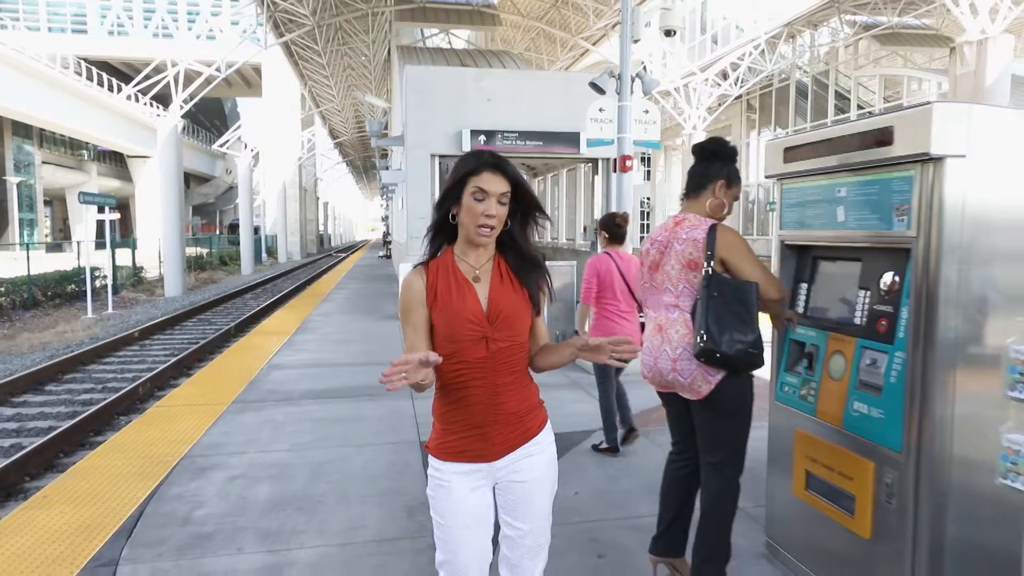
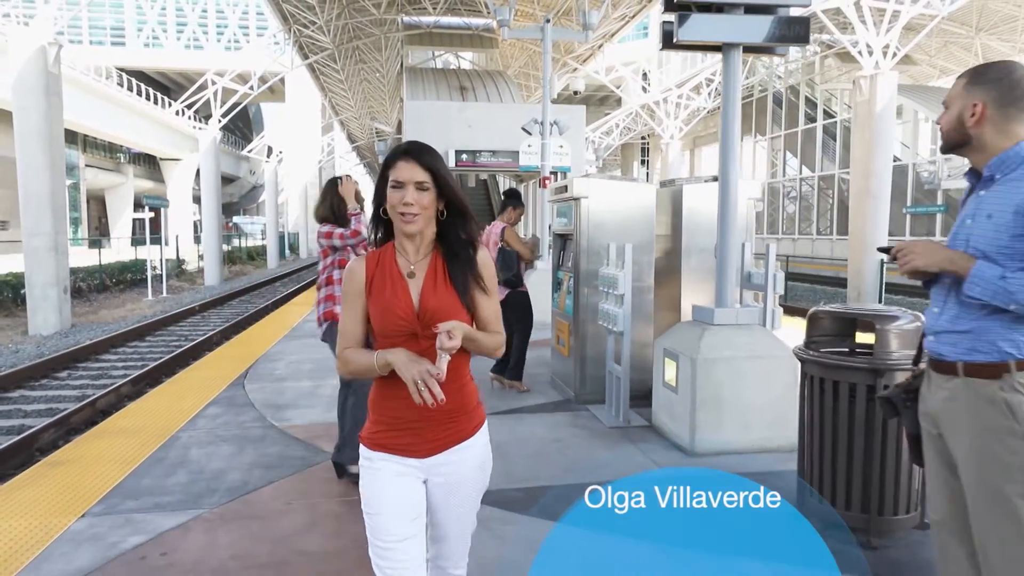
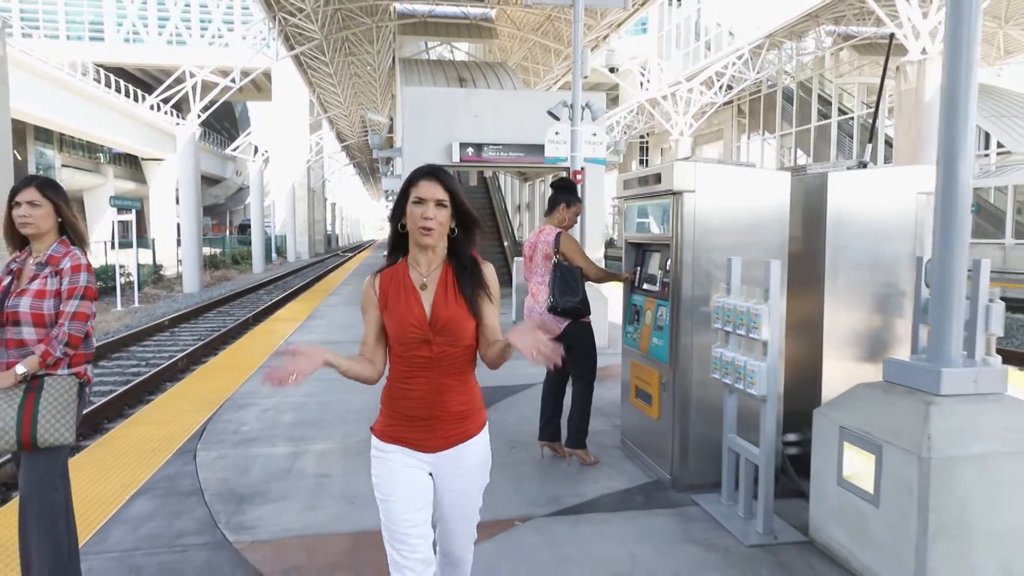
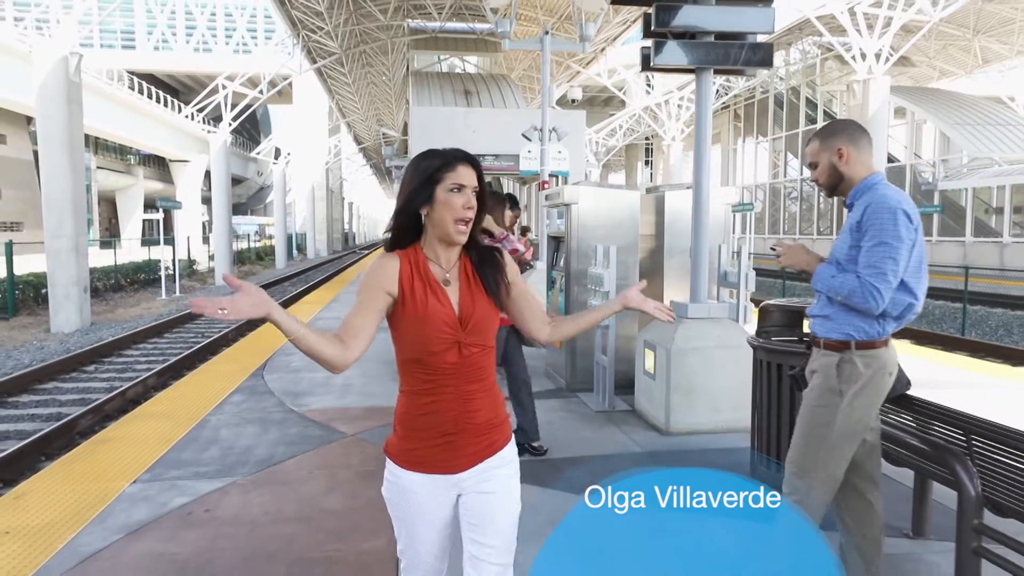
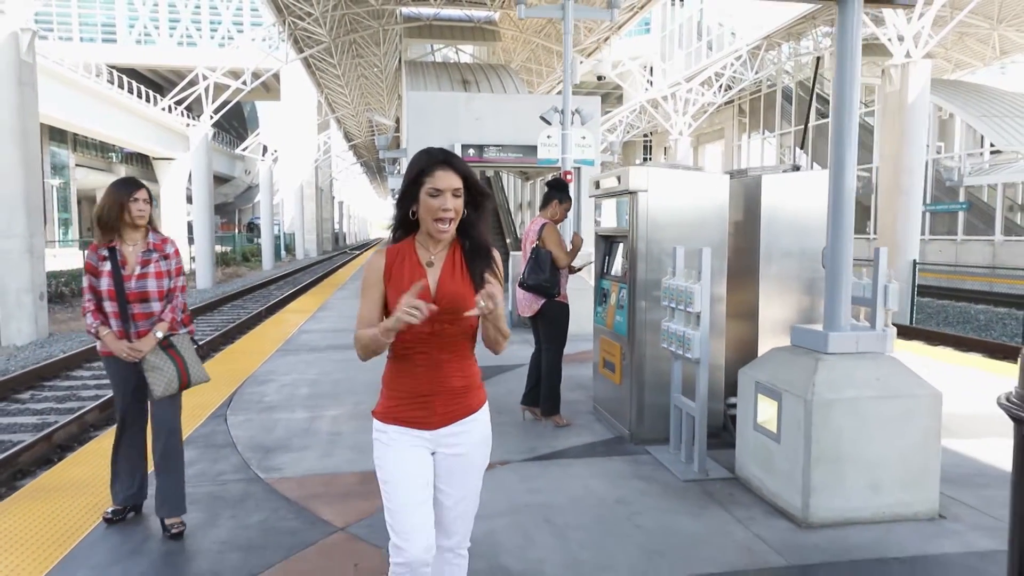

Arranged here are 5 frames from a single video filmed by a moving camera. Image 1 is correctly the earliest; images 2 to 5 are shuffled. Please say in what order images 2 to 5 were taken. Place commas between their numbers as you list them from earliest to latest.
3, 5, 2, 4
